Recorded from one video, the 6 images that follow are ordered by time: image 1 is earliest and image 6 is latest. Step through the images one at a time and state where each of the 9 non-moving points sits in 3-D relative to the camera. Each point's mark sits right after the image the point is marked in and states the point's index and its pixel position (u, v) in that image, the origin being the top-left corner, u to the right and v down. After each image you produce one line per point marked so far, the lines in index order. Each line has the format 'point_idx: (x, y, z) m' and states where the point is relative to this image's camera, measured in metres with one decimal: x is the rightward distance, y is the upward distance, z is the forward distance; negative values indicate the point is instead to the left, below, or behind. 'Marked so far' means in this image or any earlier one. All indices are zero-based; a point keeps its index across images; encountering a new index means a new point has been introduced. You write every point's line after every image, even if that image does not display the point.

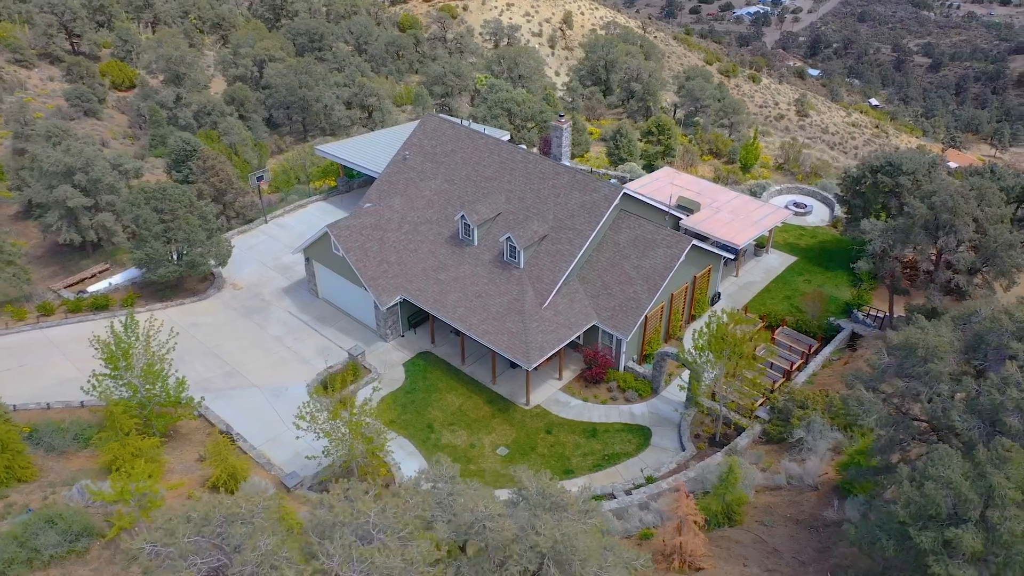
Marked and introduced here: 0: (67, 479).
0: (-9.9, -4.2, +18.4) m
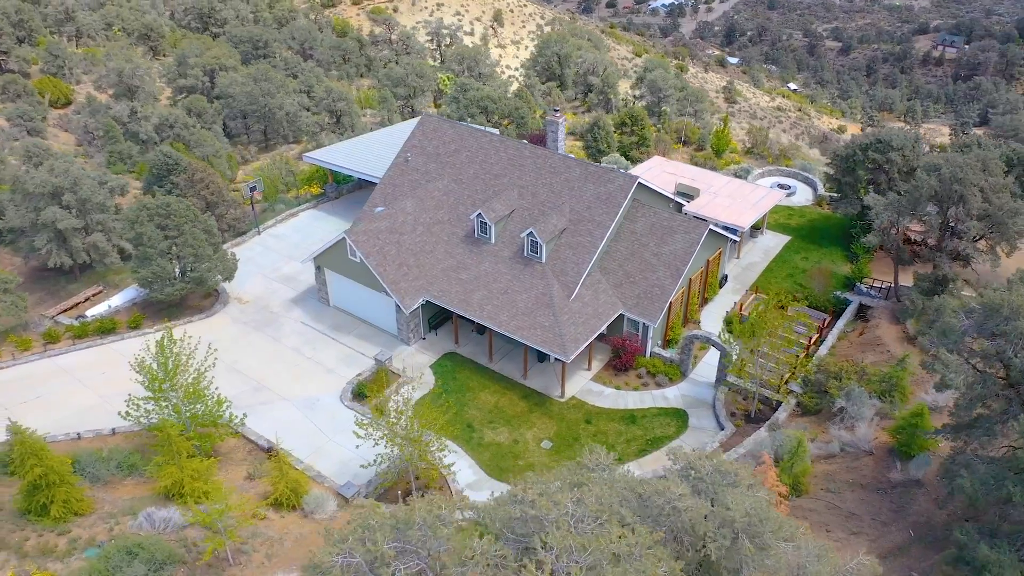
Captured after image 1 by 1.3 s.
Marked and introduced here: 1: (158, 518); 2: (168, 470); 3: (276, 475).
0: (-8.3, -4.7, +17.7) m
1: (-7.1, -4.7, +16.9) m
2: (-7.5, -4.0, +18.1) m
3: (-5.3, -4.2, +18.6) m
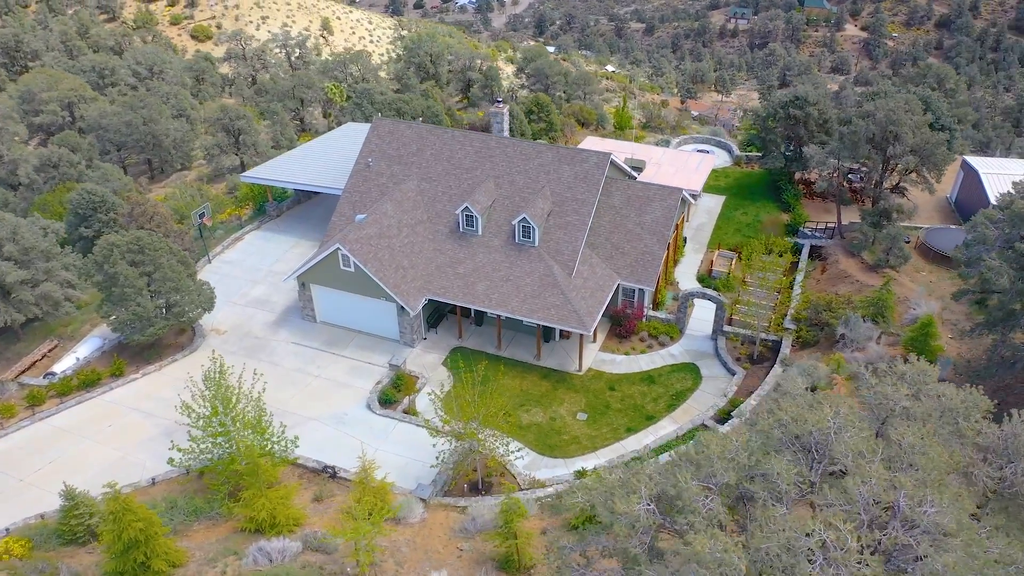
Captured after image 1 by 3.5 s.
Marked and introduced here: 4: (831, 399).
0: (-5.9, -5.3, +16.9) m
1: (-4.7, -5.1, +16.3) m
2: (-5.3, -4.5, +17.4) m
3: (-3.3, -4.4, +18.3) m
4: (+4.5, -1.5, +11.5) m
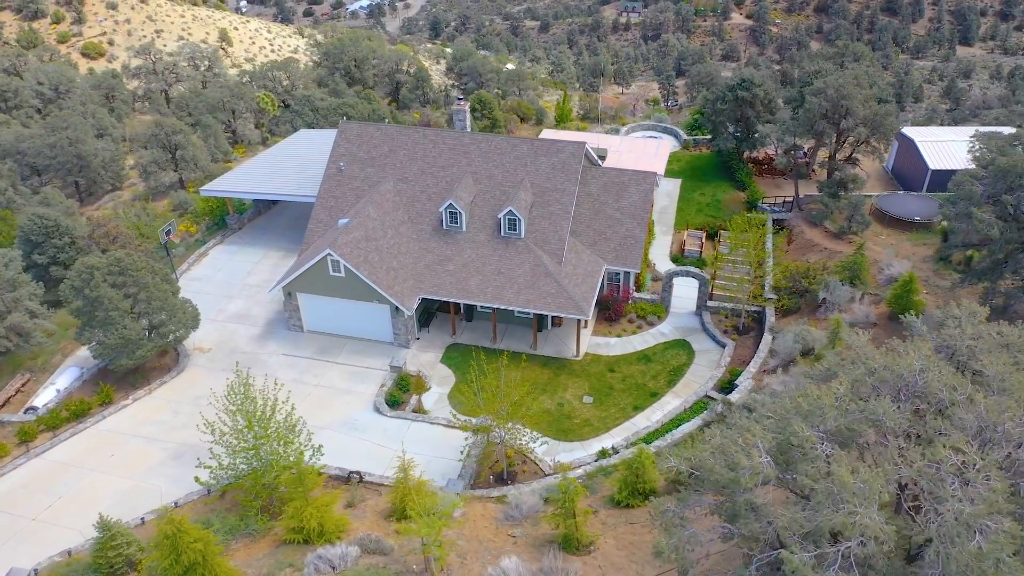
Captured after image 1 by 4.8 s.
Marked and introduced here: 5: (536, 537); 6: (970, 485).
0: (-4.7, -5.5, +16.5) m
1: (-3.5, -5.2, +16.1) m
2: (-4.3, -4.6, +17.1) m
3: (-2.4, -4.4, +18.3) m
4: (+5.8, -0.8, +12.4) m
5: (+0.5, -5.2, +17.2) m
6: (+5.3, -2.4, +9.8) m
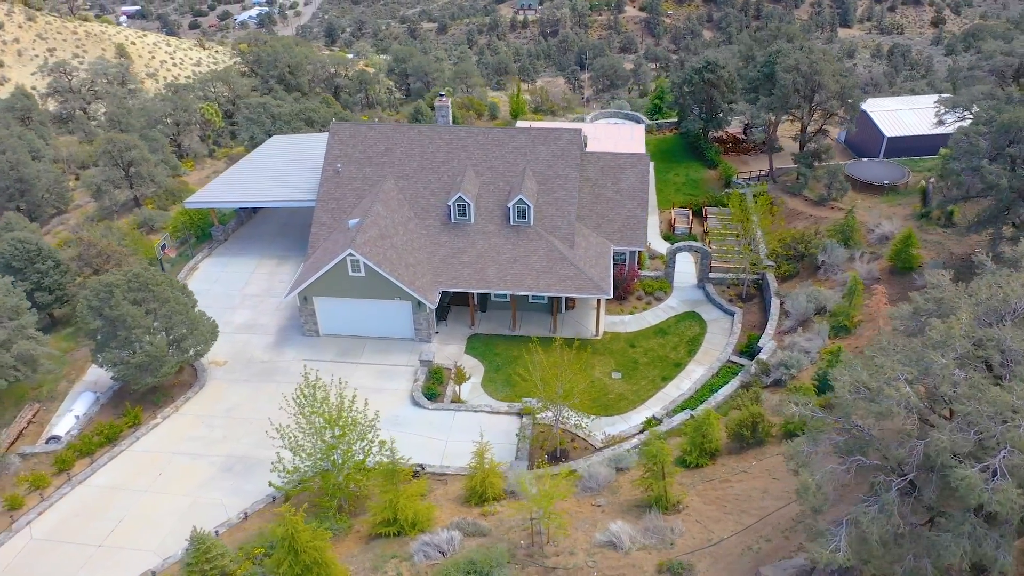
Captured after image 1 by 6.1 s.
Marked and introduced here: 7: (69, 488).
0: (-2.7, -5.4, +16.6) m
1: (-1.4, -5.0, +16.3) m
2: (-2.4, -4.5, +17.2) m
3: (-0.7, -4.1, +18.6) m
4: (+7.9, +0.2, +13.7) m
5: (+2.4, -4.6, +17.9) m
6: (+7.8, -1.4, +11.0) m
7: (-10.6, -4.8, +19.8) m
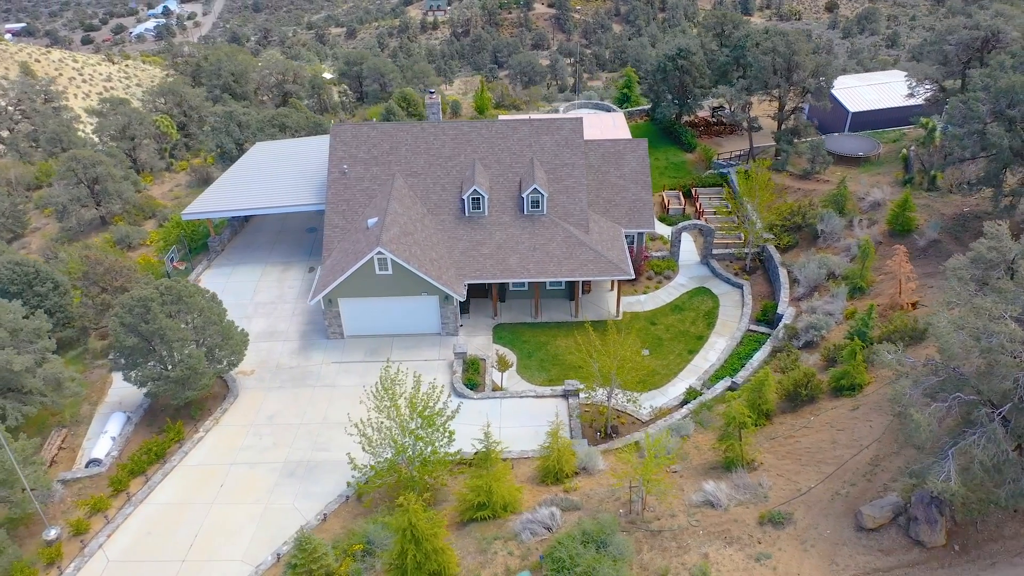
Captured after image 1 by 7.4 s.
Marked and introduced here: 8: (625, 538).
0: (-0.7, -5.1, +16.9) m
1: (+0.6, -4.7, +16.7) m
2: (-0.5, -4.2, +17.5) m
3: (+1.1, -3.7, +19.1) m
4: (+9.7, +1.2, +15.0) m
5: (+4.2, -4.0, +18.7) m
6: (+10.0, -0.4, +12.4) m
7: (-8.8, -5.1, +19.3) m
8: (+2.2, -4.8, +16.0) m
